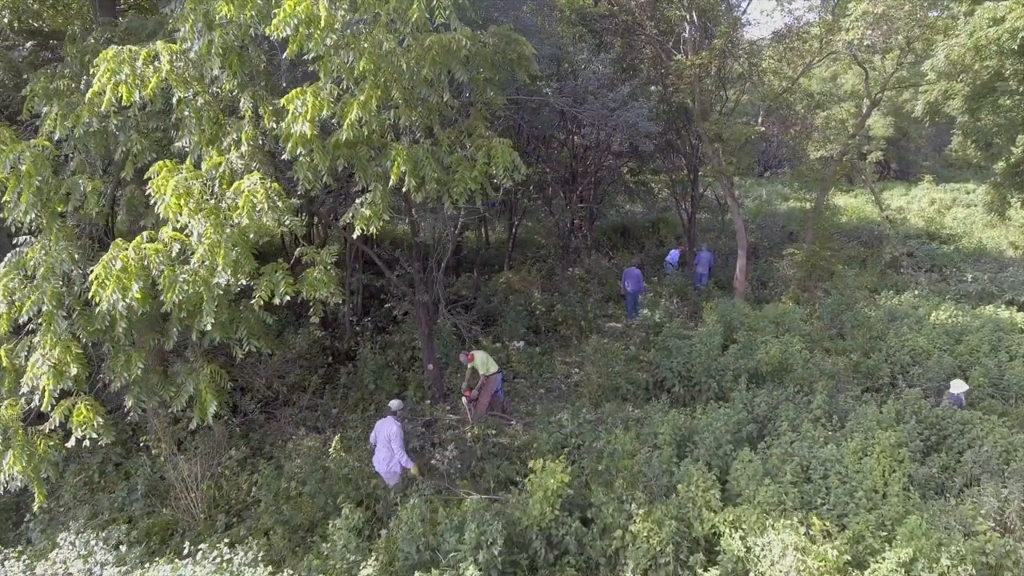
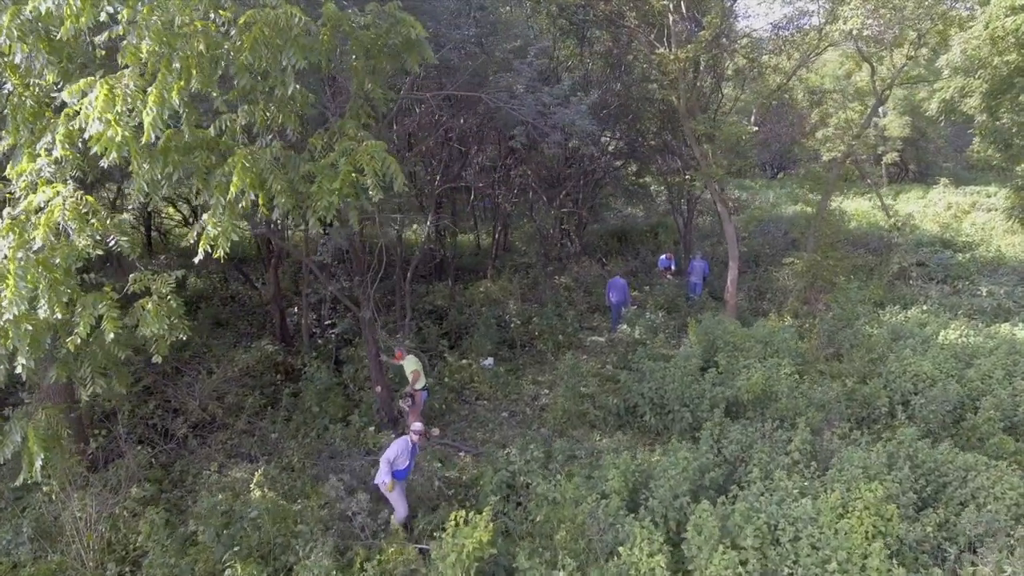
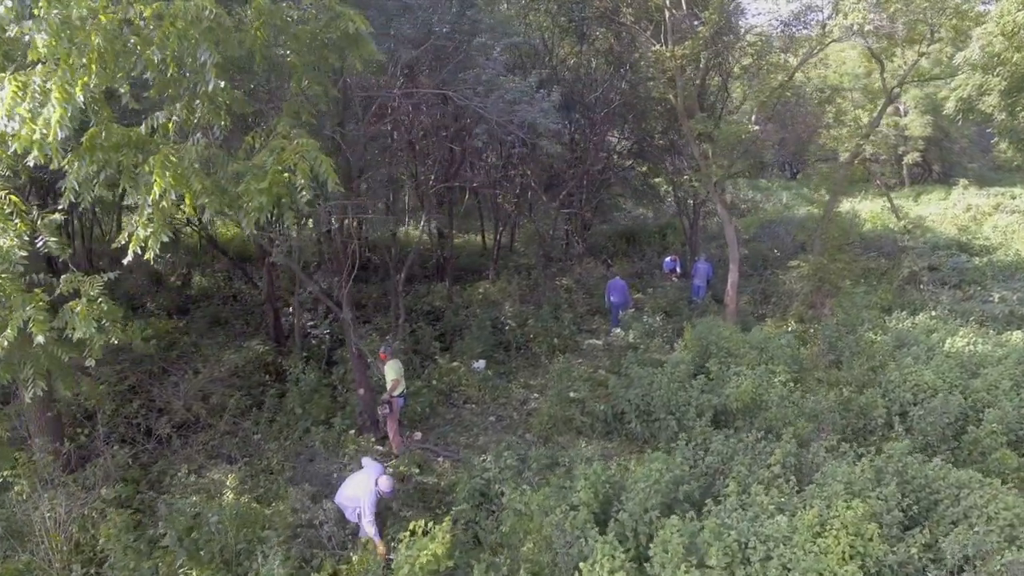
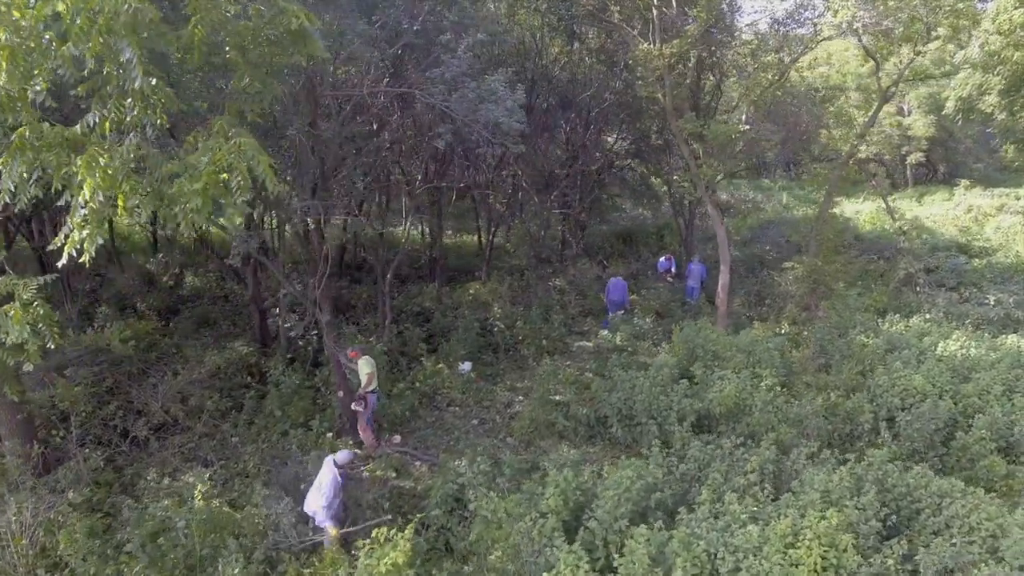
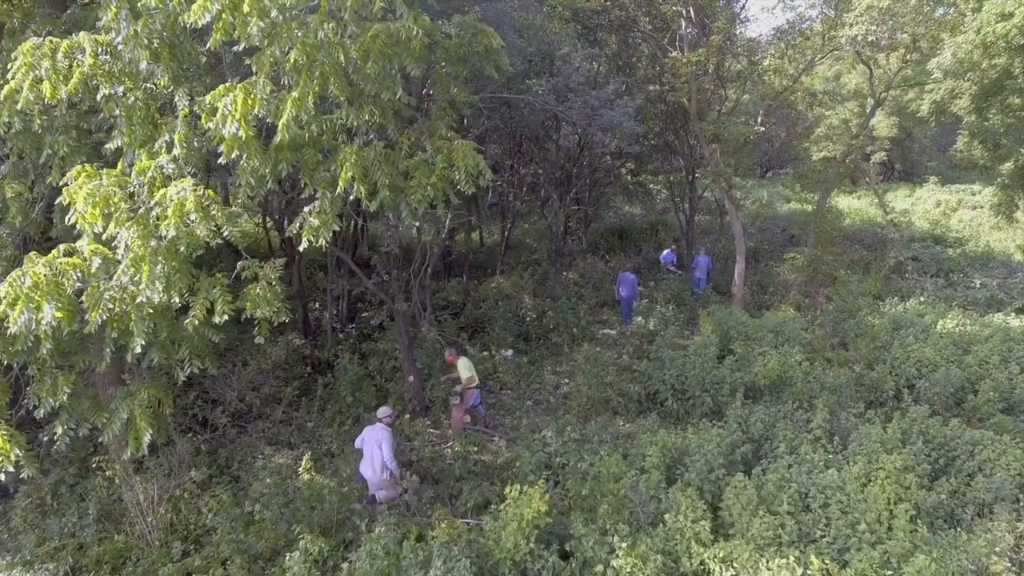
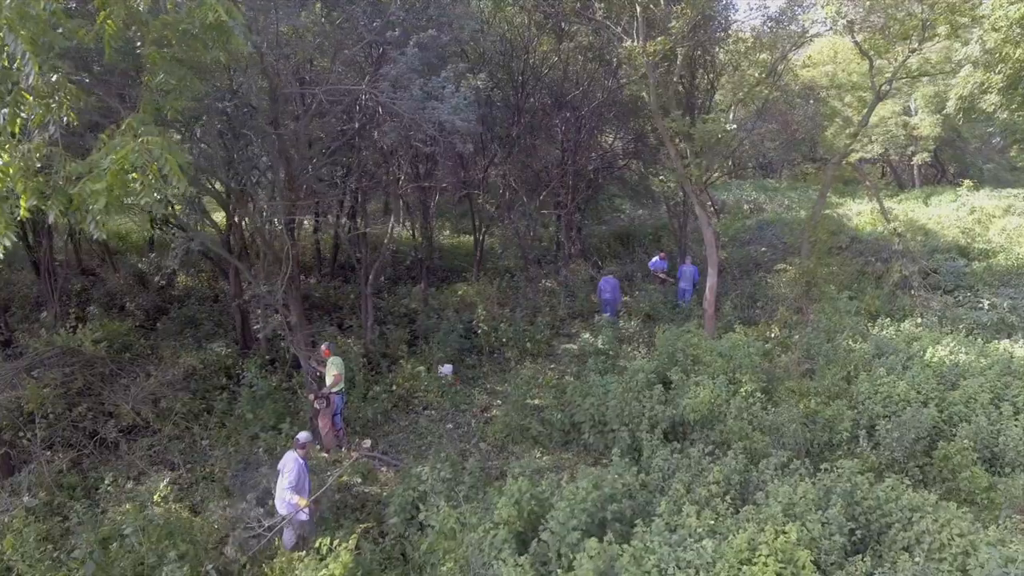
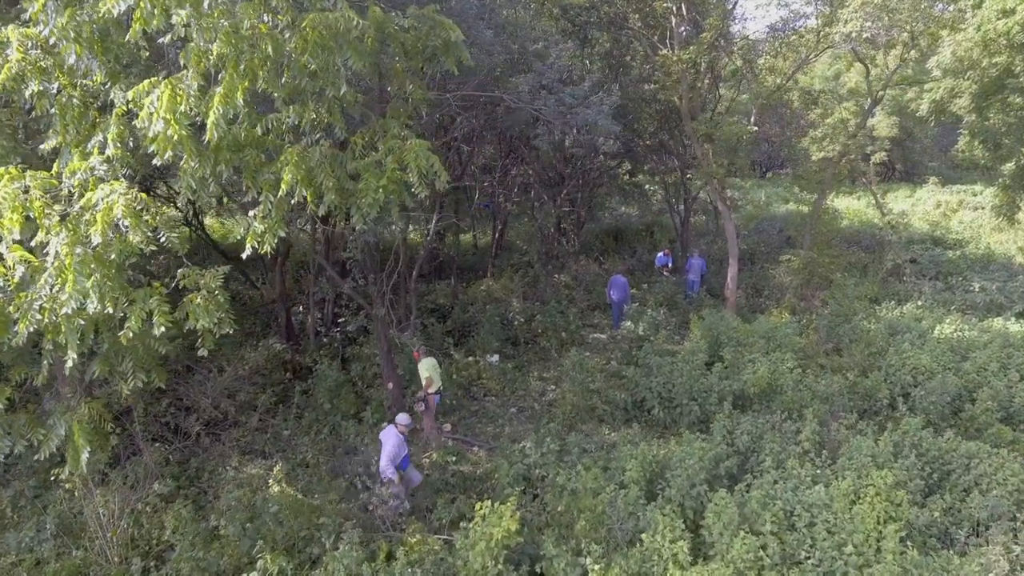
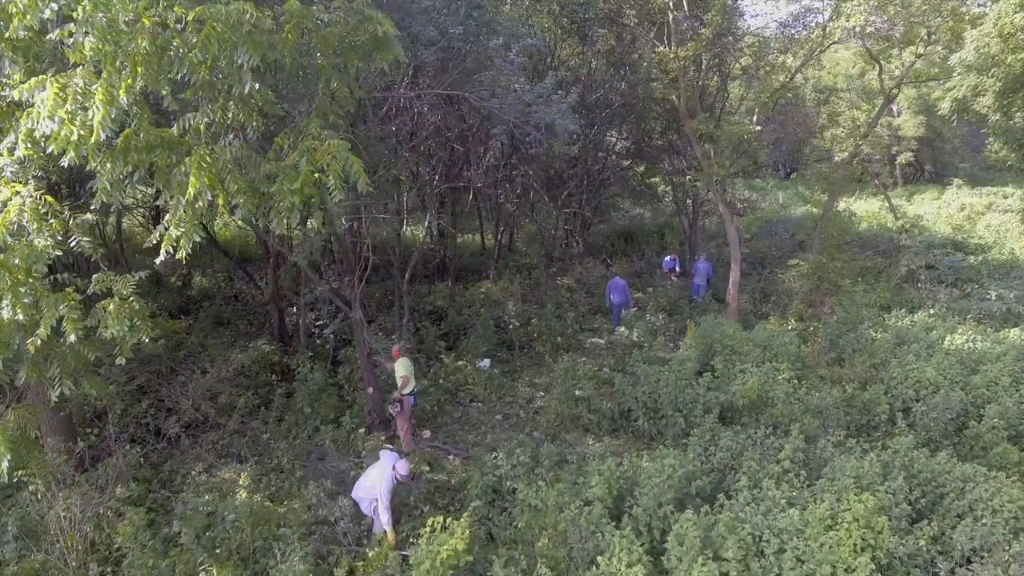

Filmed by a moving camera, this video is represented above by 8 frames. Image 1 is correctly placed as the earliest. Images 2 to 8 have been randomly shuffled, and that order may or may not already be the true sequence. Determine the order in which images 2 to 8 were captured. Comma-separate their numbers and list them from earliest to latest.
5, 7, 2, 8, 3, 4, 6
